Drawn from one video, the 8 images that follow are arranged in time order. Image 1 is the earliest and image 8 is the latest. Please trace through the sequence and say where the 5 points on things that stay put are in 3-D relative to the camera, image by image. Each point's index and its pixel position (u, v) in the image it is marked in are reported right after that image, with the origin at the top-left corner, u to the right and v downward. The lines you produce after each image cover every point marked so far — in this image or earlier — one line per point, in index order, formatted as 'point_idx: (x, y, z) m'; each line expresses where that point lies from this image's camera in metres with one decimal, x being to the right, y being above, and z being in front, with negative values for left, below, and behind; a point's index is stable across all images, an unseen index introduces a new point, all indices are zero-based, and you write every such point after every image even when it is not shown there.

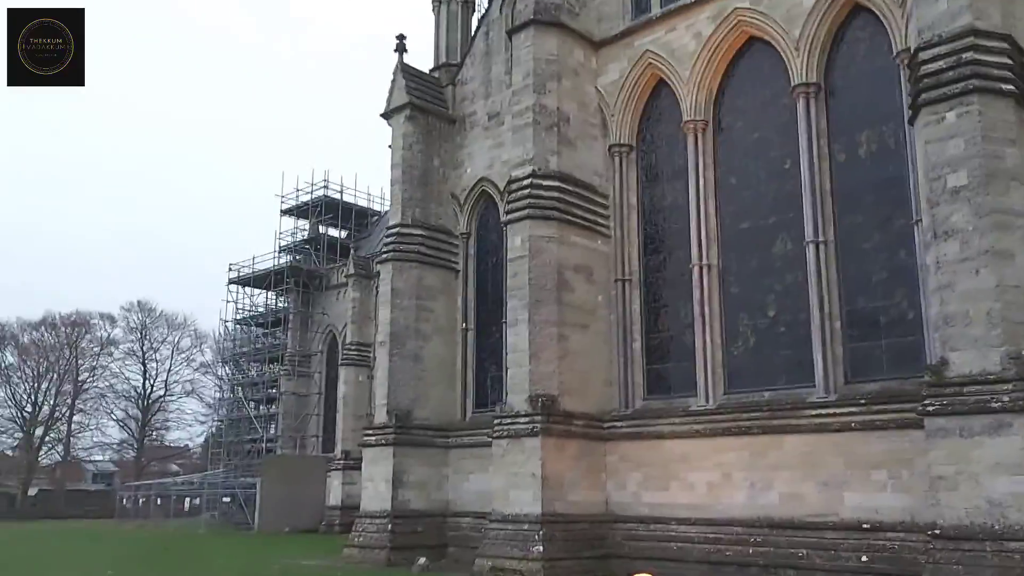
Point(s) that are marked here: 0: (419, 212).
0: (-1.9, +1.5, +17.5) m
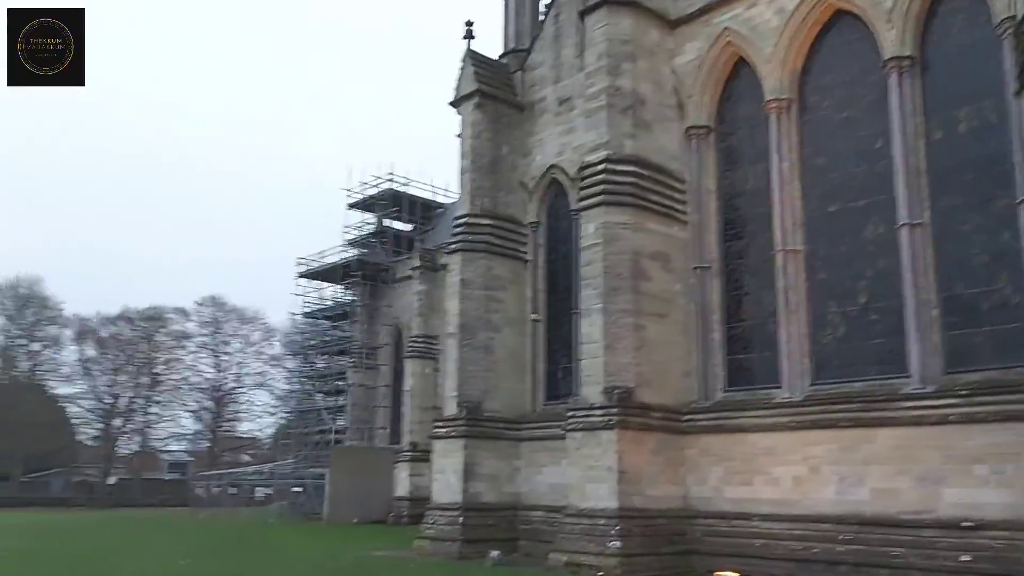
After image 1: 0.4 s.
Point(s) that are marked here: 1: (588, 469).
0: (-0.5, +1.7, +17.2) m
1: (+1.1, -2.7, +13.3) m
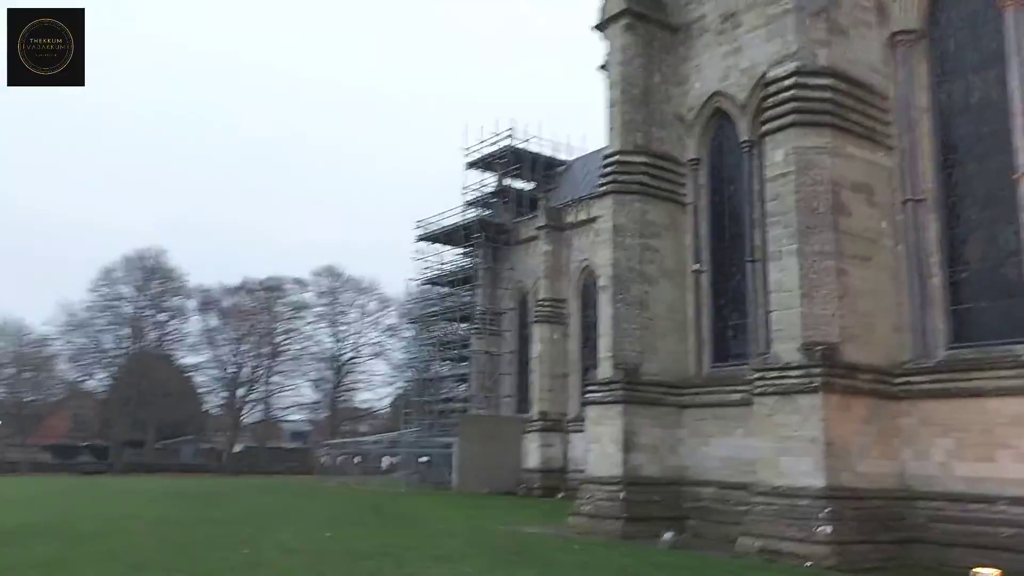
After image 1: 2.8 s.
0: (+2.2, +2.6, +15.1) m
1: (+3.4, -1.9, +11.2) m
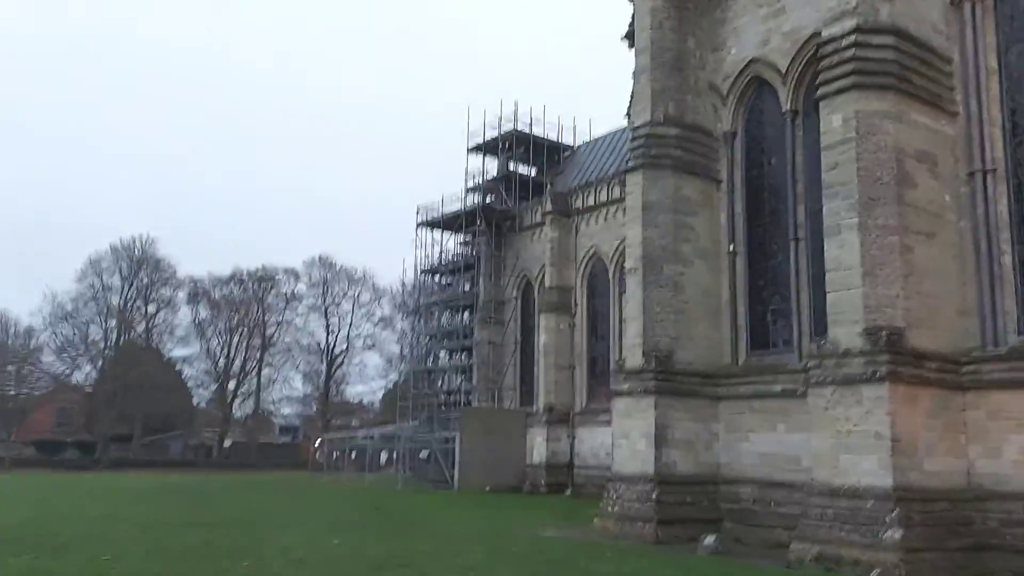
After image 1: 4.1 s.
0: (+2.5, +2.9, +14.0) m
1: (+3.8, -1.7, +10.1) m
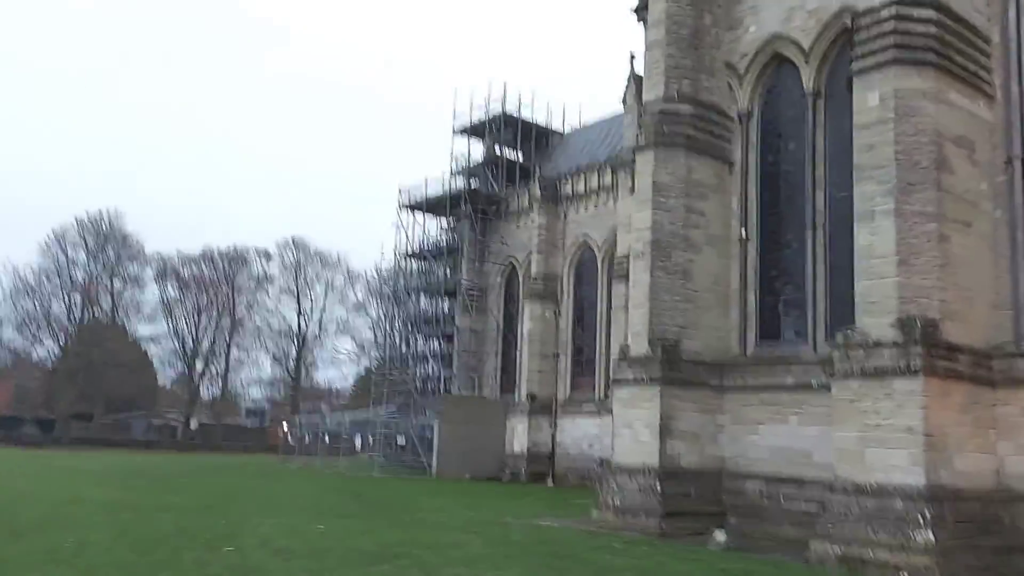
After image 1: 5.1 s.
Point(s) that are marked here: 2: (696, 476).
0: (+2.7, +3.1, +13.4) m
1: (+3.9, -1.5, +9.6) m
2: (+2.6, -2.6, +12.3) m
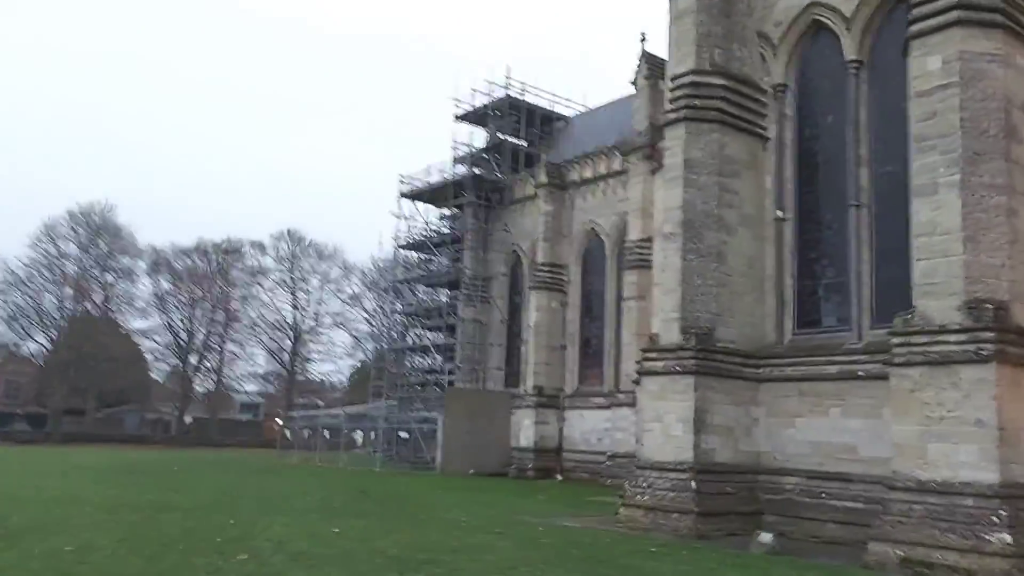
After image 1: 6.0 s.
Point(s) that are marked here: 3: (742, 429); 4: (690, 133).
0: (+2.9, +3.3, +12.5) m
1: (+4.2, -1.3, +8.8) m
2: (+2.9, -2.4, +11.5) m
3: (+3.1, -1.9, +11.8) m
4: (+2.5, +2.1, +12.2) m
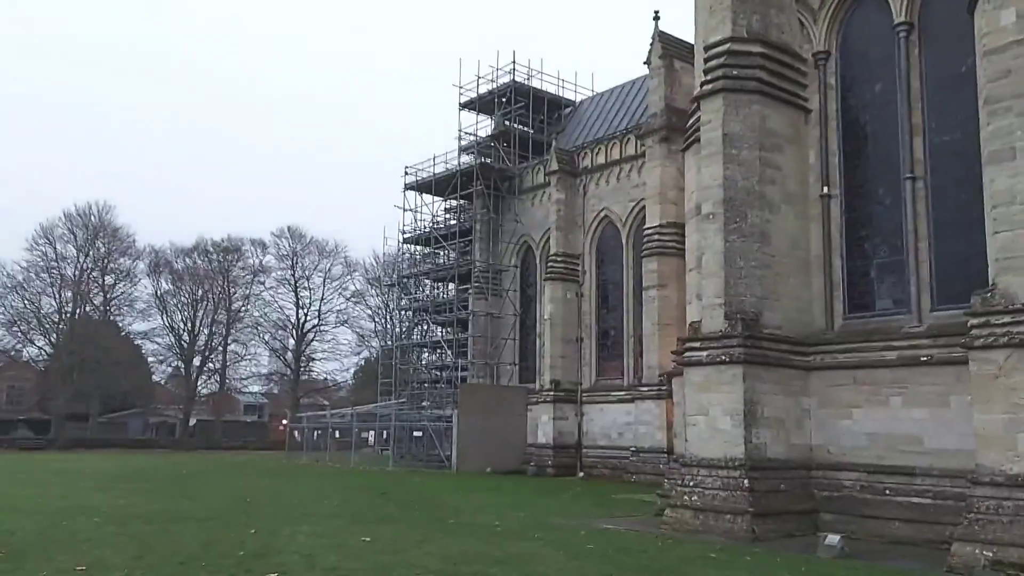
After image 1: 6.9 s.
0: (+3.2, +3.6, +11.7) m
1: (+4.6, -1.1, +8.0) m
2: (+3.3, -2.2, +10.8) m
3: (+3.5, -1.7, +11.0) m
4: (+2.8, +2.4, +11.4) m
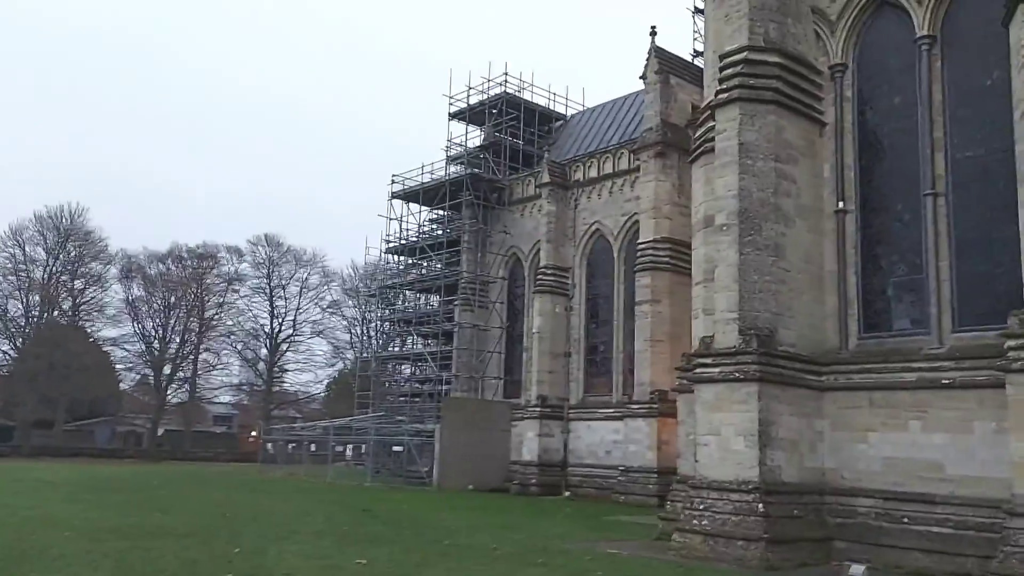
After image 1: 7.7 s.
0: (+3.4, +3.3, +11.4) m
1: (+4.7, -1.3, +7.6) m
2: (+3.3, -2.4, +10.3) m
3: (+3.5, -1.9, +10.6) m
4: (+2.9, +2.2, +11.0) m
